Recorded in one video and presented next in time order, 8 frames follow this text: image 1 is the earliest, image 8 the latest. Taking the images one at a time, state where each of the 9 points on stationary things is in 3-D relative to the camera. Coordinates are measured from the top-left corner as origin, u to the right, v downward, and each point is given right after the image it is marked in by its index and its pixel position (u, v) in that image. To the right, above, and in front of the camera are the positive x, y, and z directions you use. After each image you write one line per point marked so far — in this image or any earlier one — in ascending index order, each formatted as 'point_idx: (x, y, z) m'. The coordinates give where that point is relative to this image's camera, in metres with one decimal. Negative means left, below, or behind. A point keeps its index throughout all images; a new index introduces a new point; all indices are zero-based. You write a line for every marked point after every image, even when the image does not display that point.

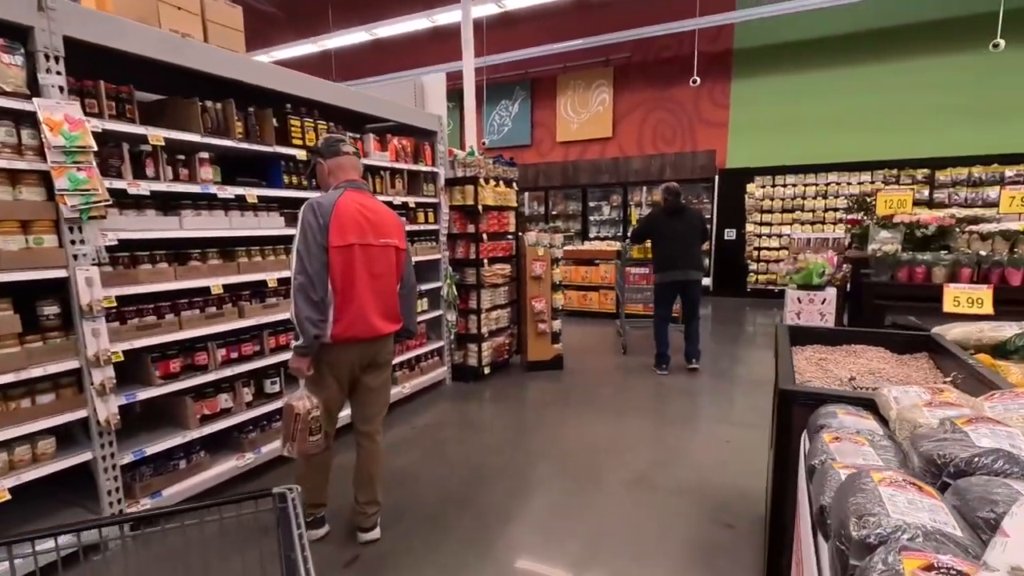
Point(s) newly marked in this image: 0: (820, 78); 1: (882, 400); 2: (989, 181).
0: (+5.0, +3.4, +8.7) m
1: (+0.8, -0.2, +1.2) m
2: (+6.5, +1.5, +7.4) m
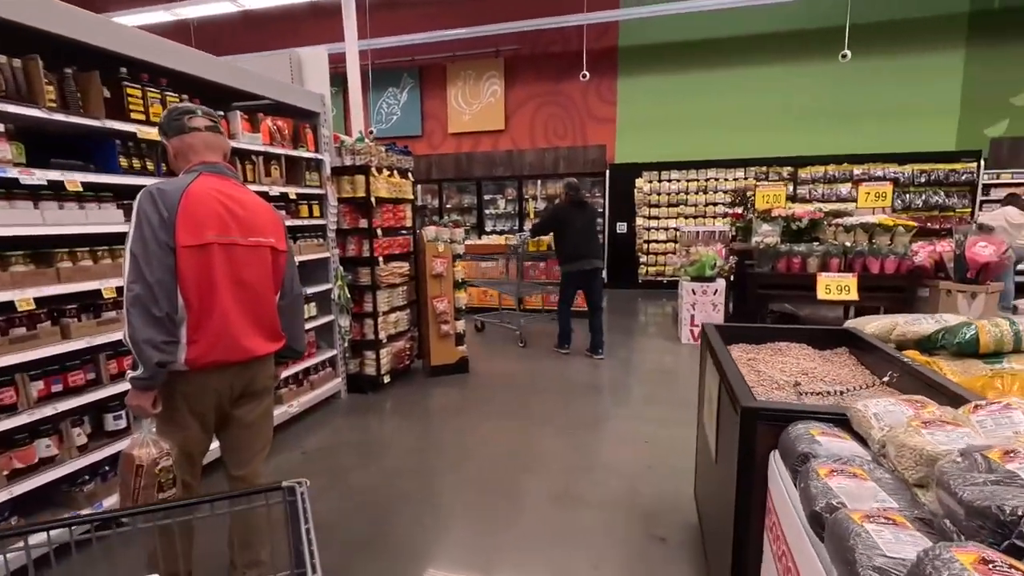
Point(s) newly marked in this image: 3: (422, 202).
0: (+3.2, +3.5, +9.2) m
1: (+0.7, -0.3, +1.1) m
2: (+5.0, +1.7, +8.2) m
3: (-1.7, +1.6, +10.0) m
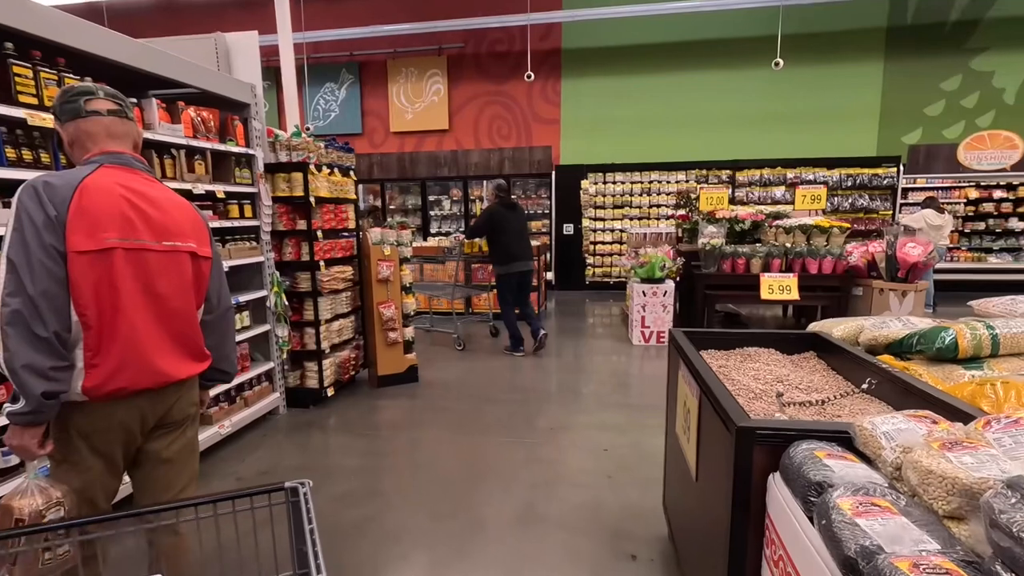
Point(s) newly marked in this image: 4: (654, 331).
0: (+2.2, +3.5, +9.3) m
1: (+0.6, -0.3, +1.0) m
2: (+4.2, +1.7, +8.5) m
3: (-2.6, +1.5, +9.6) m
4: (+1.4, -0.4, +5.2) m
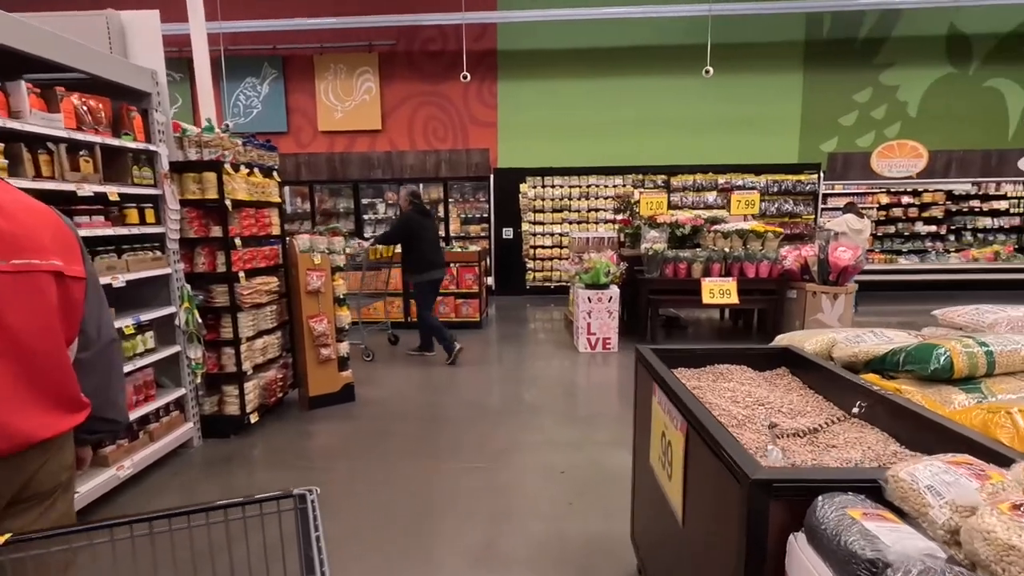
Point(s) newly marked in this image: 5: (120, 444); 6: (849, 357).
0: (+1.1, +3.5, +9.3) m
1: (+0.6, -0.3, +0.8) m
2: (+3.2, +1.6, +8.8) m
3: (-3.7, +1.4, +9.0) m
4: (+0.8, -0.5, +5.1) m
5: (-1.9, -0.7, +2.6) m
6: (+1.0, -0.2, +1.6) m
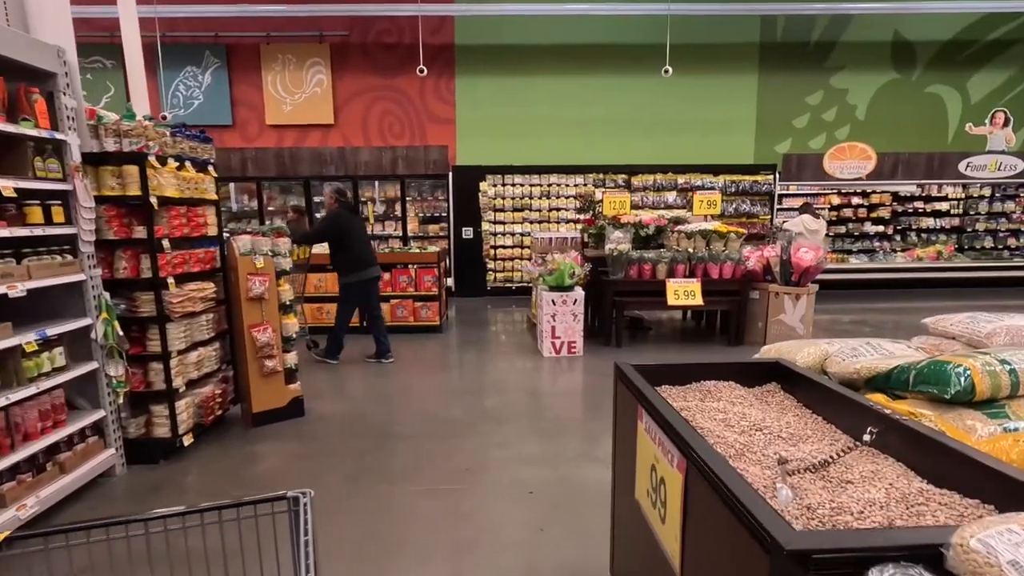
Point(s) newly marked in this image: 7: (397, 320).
0: (+0.4, +3.5, +9.2) m
1: (+0.6, -0.3, +0.7) m
2: (+2.5, +1.6, +8.8) m
3: (-4.3, +1.3, +8.5) m
4: (+0.5, -0.5, +5.0) m
5: (-2.0, -0.8, +2.2) m
6: (+0.9, -0.2, +1.5) m
7: (-1.3, -0.4, +6.1) m
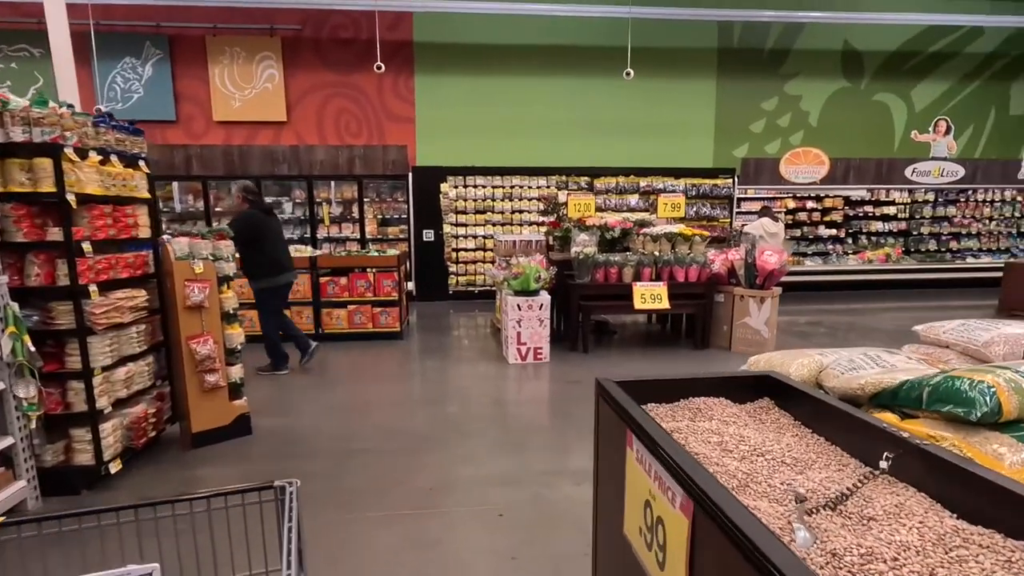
0: (-0.2, +3.4, +9.0) m
1: (+0.6, -0.4, +0.5) m
2: (+1.9, +1.6, +8.7) m
3: (-4.9, +1.3, +8.0) m
4: (+0.1, -0.5, +4.8) m
5: (-2.2, -0.8, +1.9) m
6: (+0.8, -0.3, +1.3) m
7: (-1.7, -0.4, +5.8) m
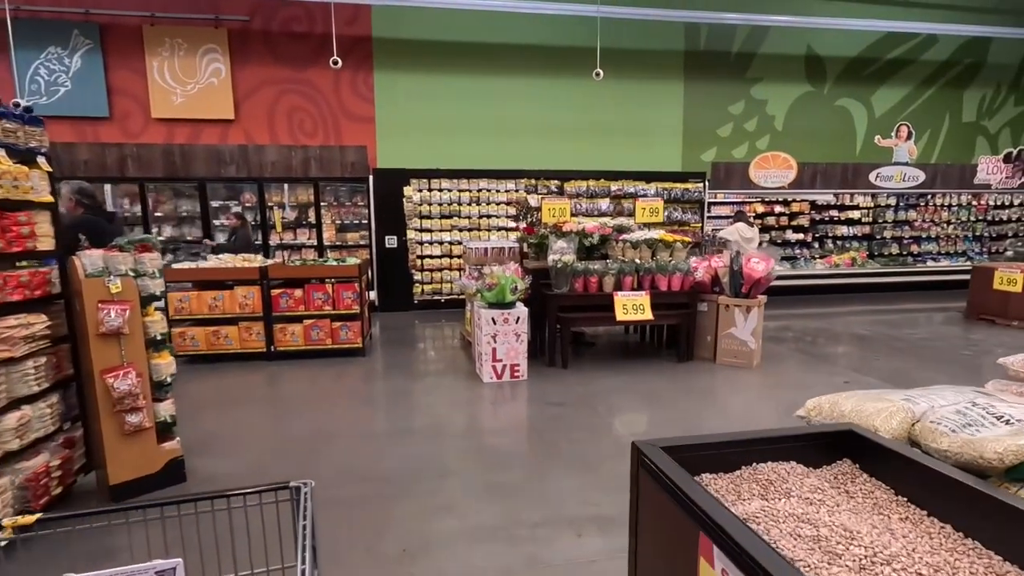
0: (-0.8, +3.3, +8.6) m
1: (+0.6, -0.4, +0.2) m
2: (+1.4, +1.5, +8.5) m
3: (-5.4, +1.1, +7.3) m
4: (-0.1, -0.6, +4.4) m
5: (-2.2, -0.9, +1.4) m
6: (+0.9, -0.3, +1.0) m
7: (-2.0, -0.5, +5.3) m
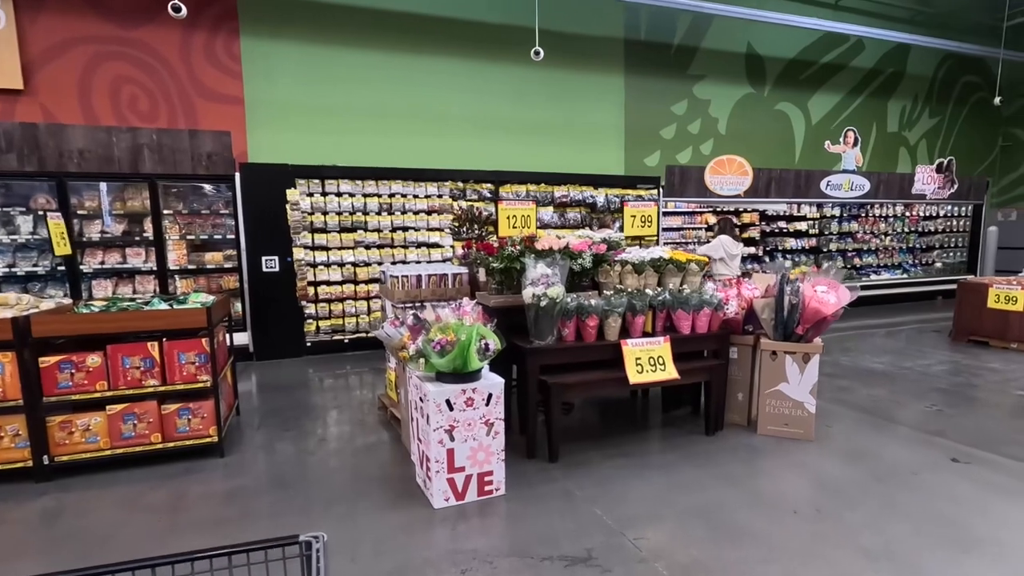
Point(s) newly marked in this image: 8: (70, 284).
0: (-1.8, +2.8, +6.7) m
1: (+1.3, -0.6, -1.4) m
2: (+0.4, +1.1, +7.0) m
3: (-6.0, +0.6, +4.5) m
4: (-0.2, -0.9, +2.6) m
5: (-1.7, -1.2, -0.7) m
6: (+1.3, -0.5, -0.5) m
7: (-2.2, -0.9, +3.1) m
8: (-4.3, +0.1, +5.3) m
